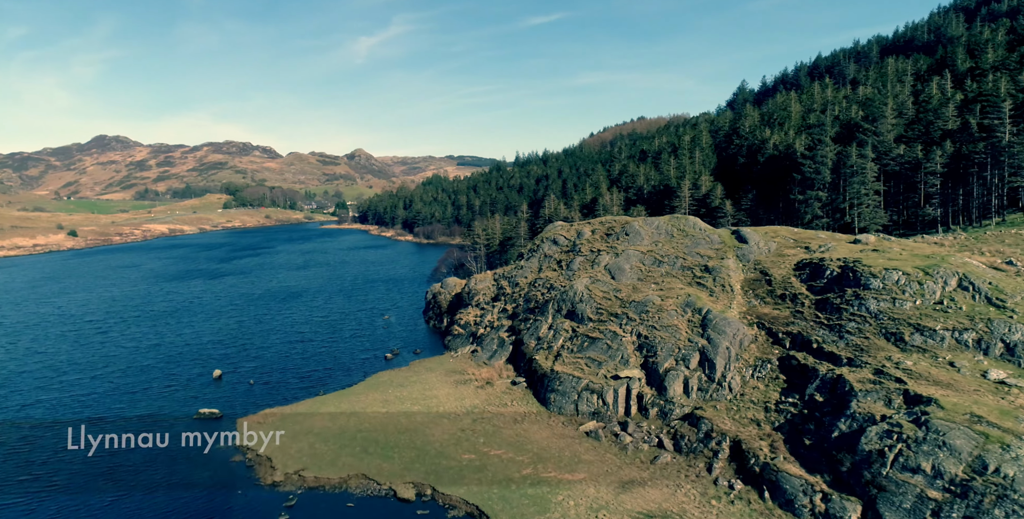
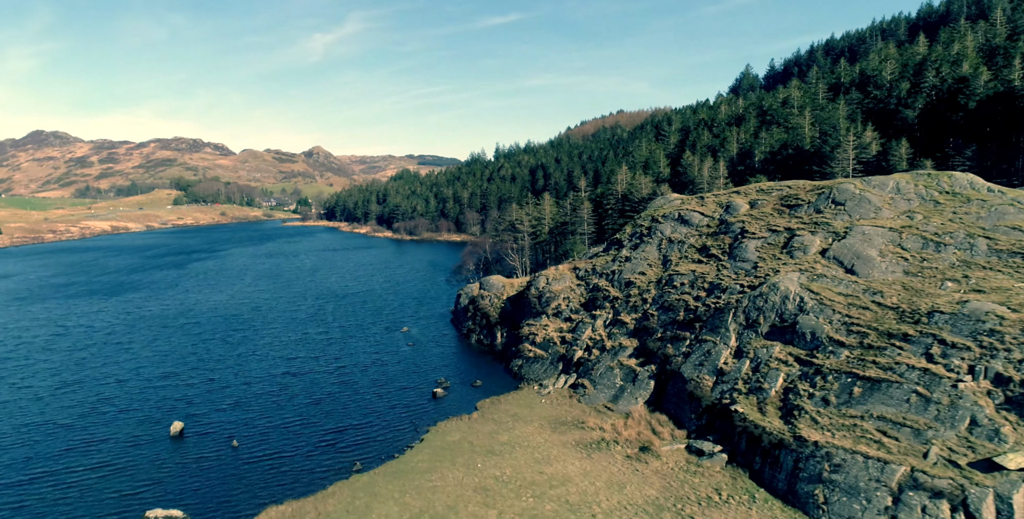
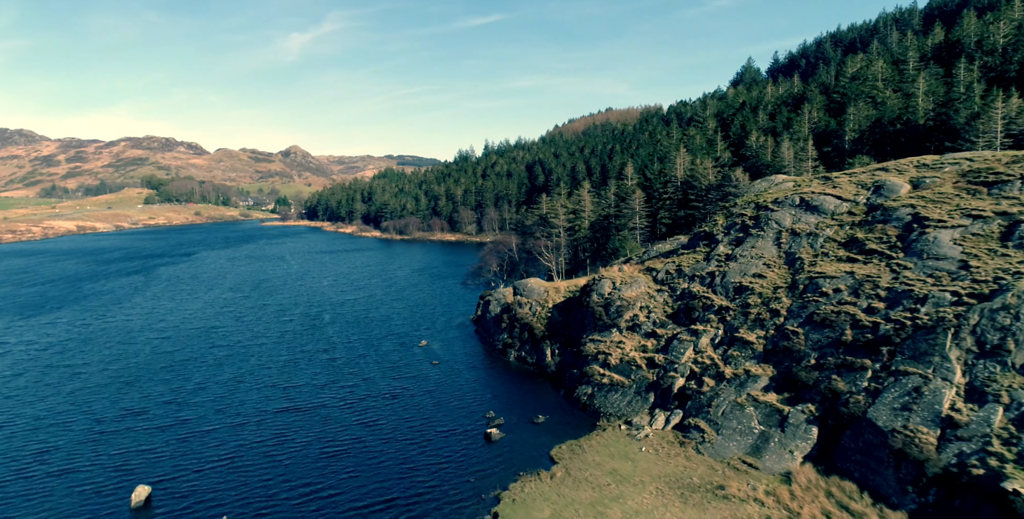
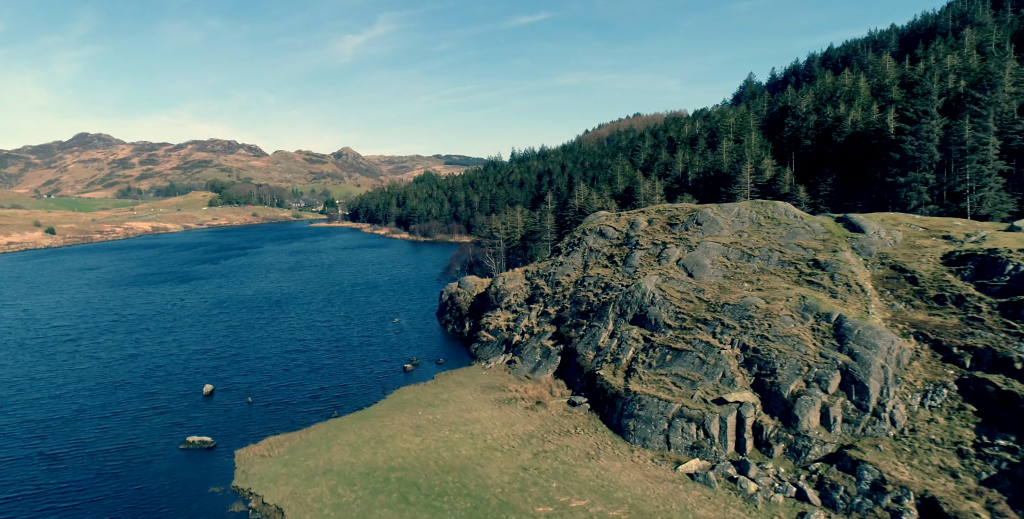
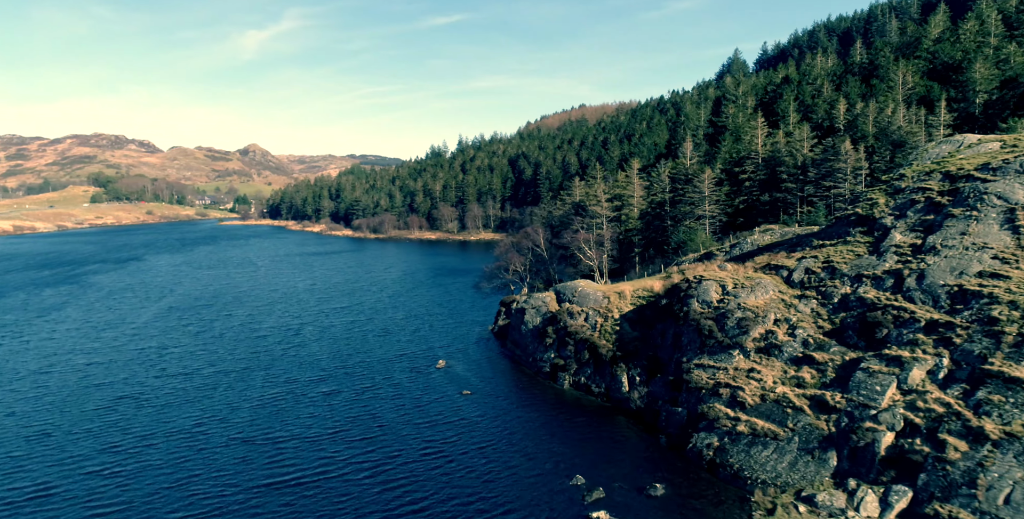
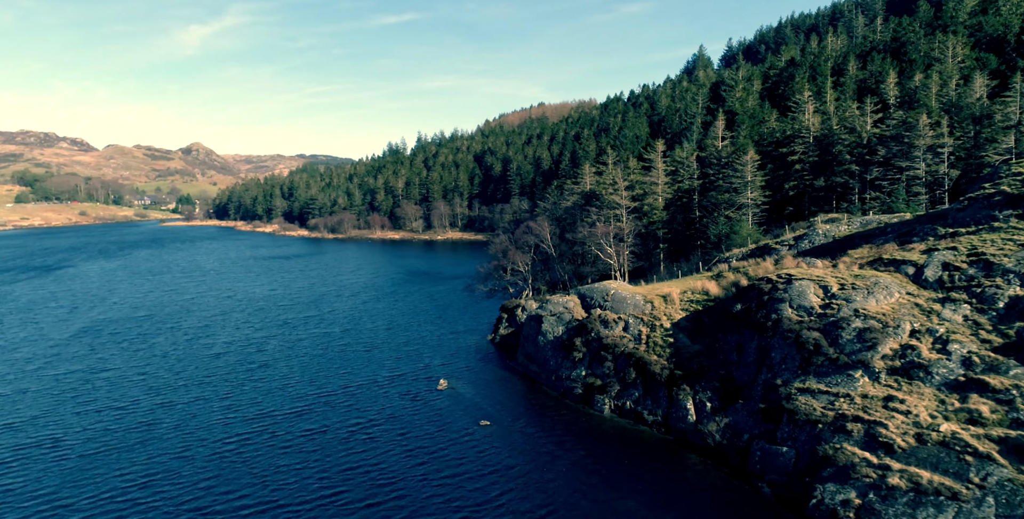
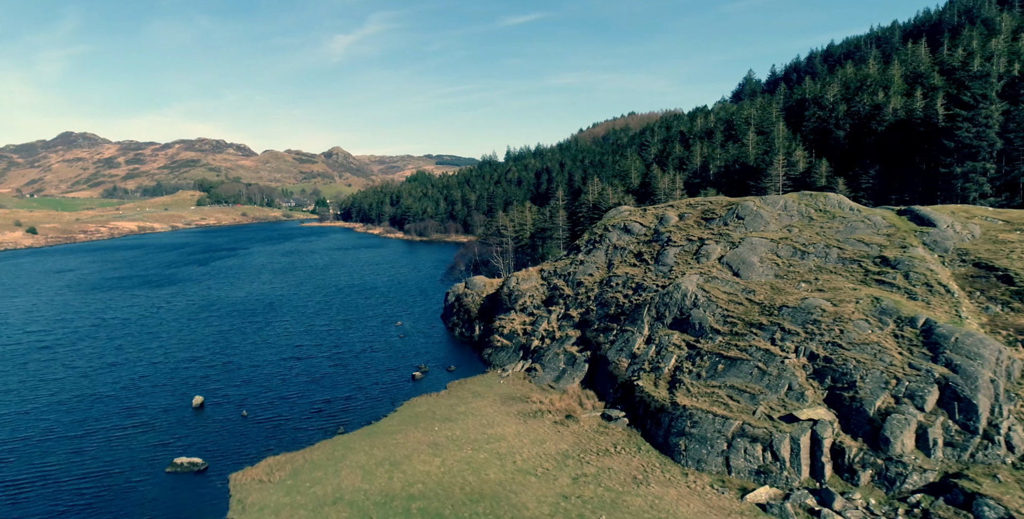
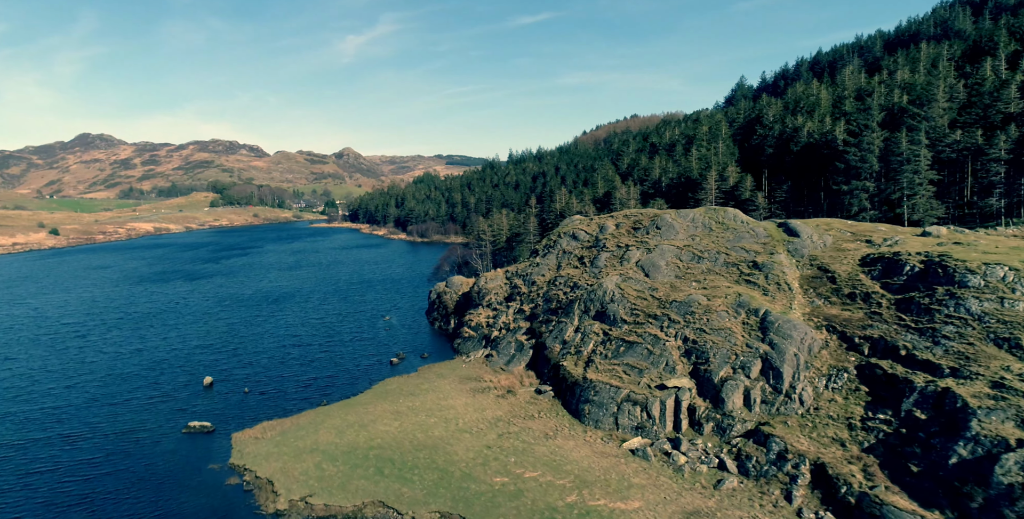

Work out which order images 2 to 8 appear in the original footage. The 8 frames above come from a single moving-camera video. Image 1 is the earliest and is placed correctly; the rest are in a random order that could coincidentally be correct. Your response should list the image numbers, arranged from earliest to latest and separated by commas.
8, 4, 7, 2, 3, 5, 6
